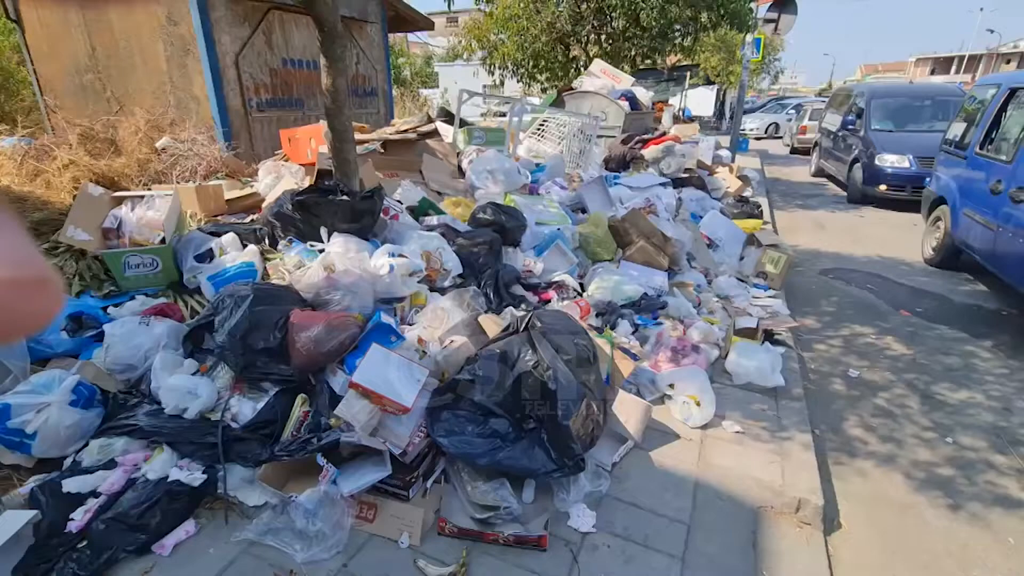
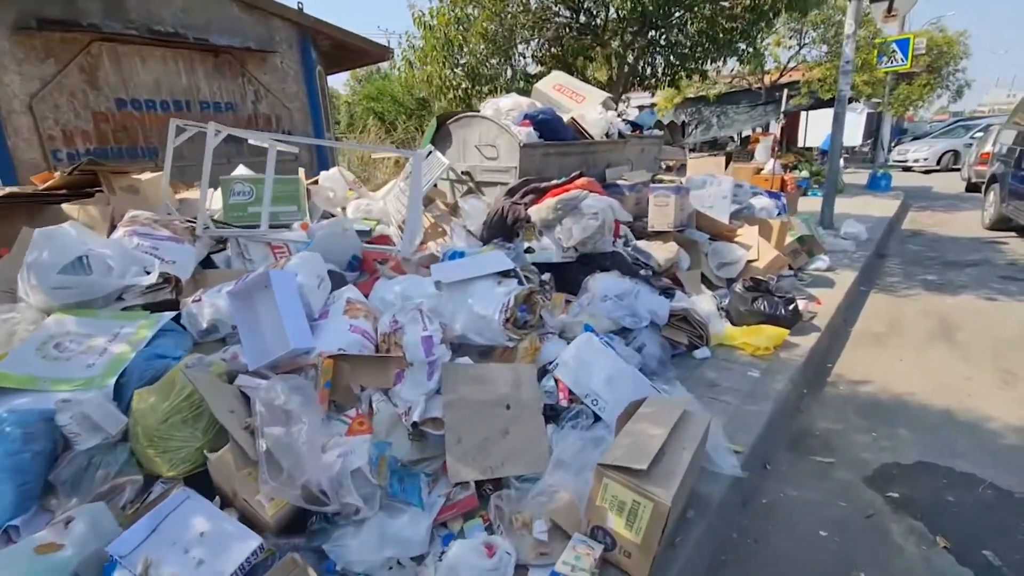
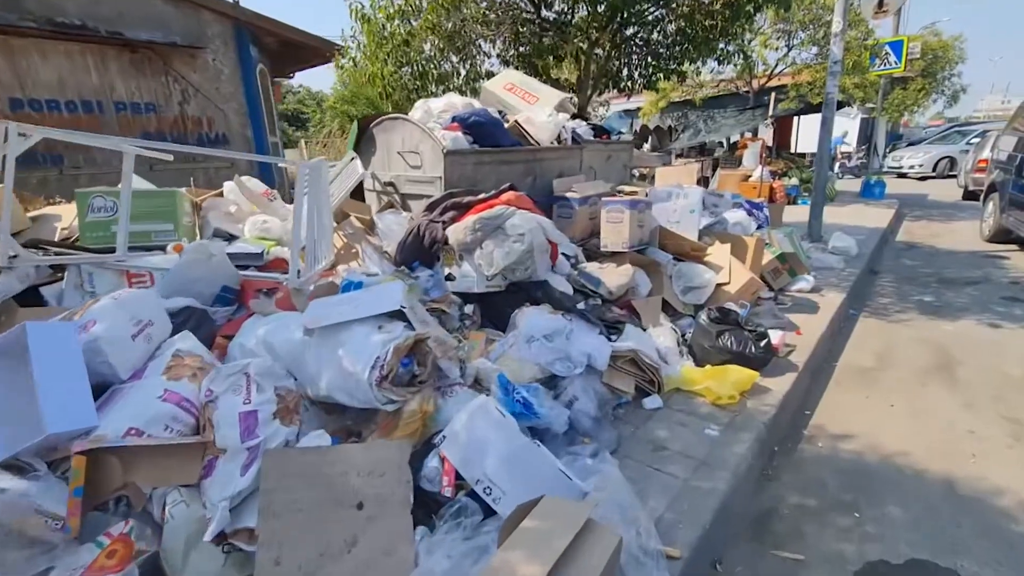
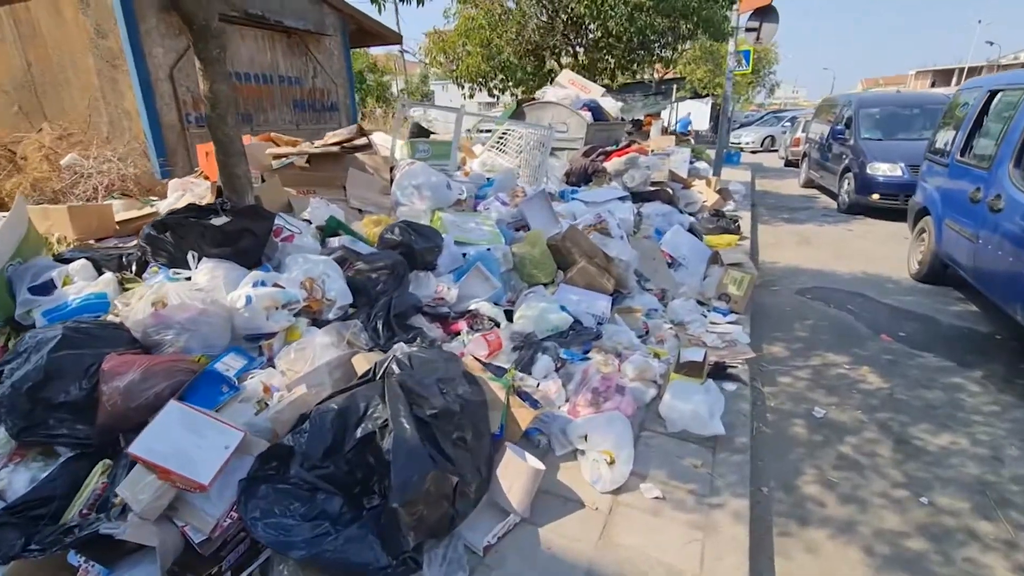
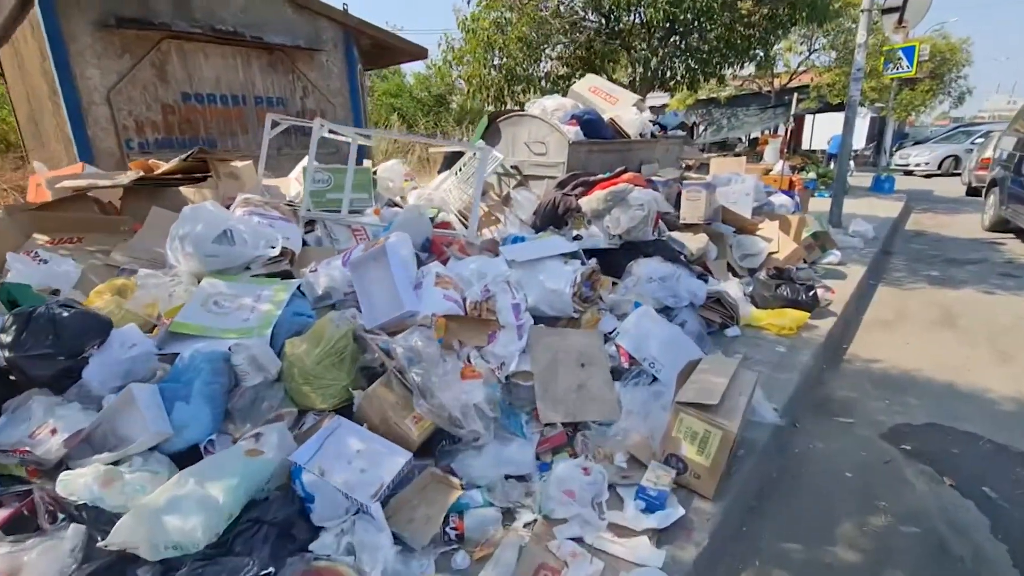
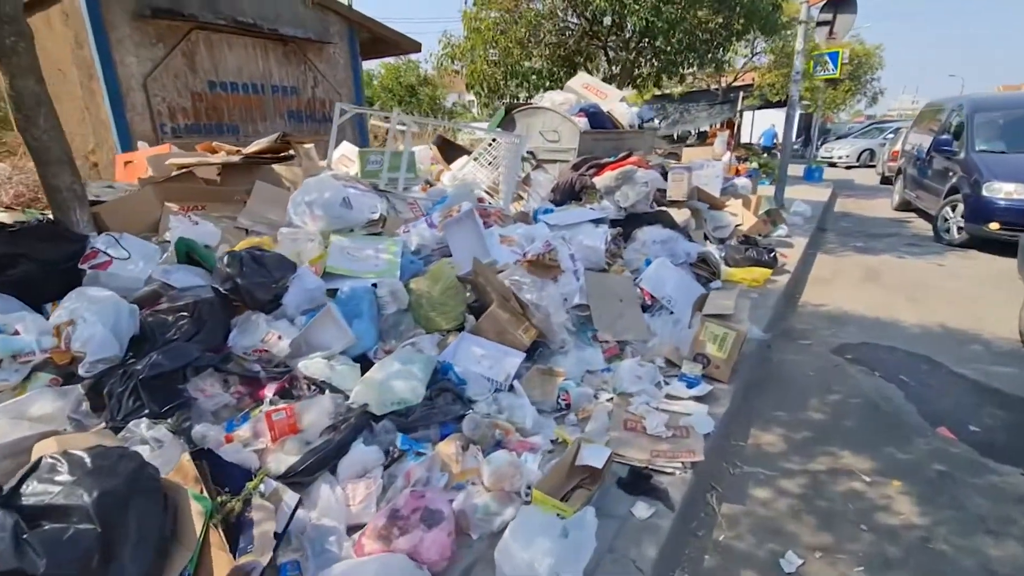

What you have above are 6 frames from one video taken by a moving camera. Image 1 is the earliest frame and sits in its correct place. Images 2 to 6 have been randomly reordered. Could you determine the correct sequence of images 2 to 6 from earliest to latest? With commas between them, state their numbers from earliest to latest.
4, 6, 5, 2, 3
